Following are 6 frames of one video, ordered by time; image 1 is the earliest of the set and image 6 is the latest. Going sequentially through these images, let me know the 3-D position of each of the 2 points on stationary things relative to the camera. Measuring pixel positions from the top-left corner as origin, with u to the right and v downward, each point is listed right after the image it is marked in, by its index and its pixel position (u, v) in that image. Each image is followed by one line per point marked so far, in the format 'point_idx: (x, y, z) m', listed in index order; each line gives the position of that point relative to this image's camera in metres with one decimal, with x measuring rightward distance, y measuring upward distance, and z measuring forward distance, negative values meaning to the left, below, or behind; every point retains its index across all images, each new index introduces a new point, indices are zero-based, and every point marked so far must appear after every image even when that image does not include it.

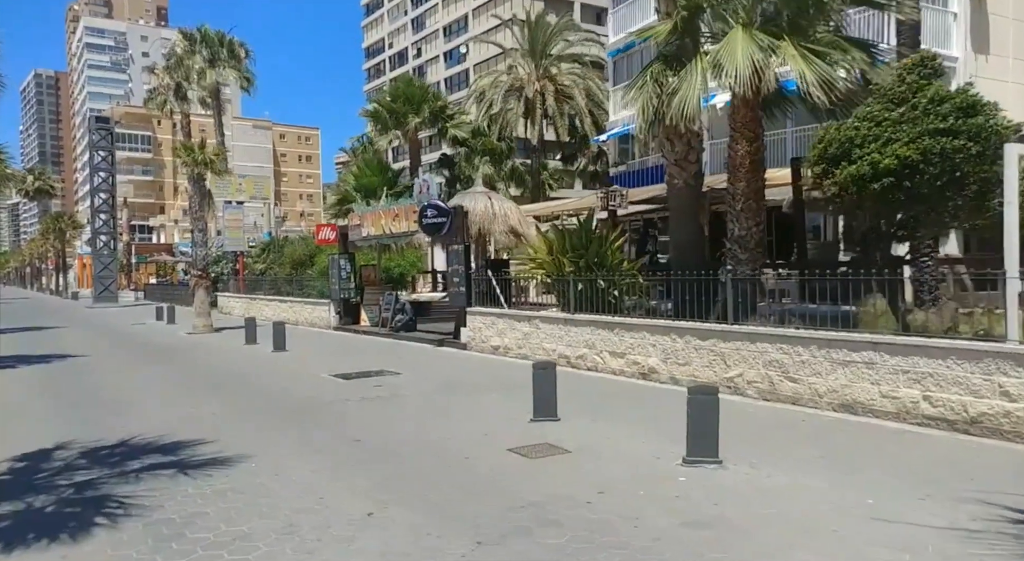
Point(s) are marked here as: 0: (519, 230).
0: (+0.2, +1.1, +17.1) m
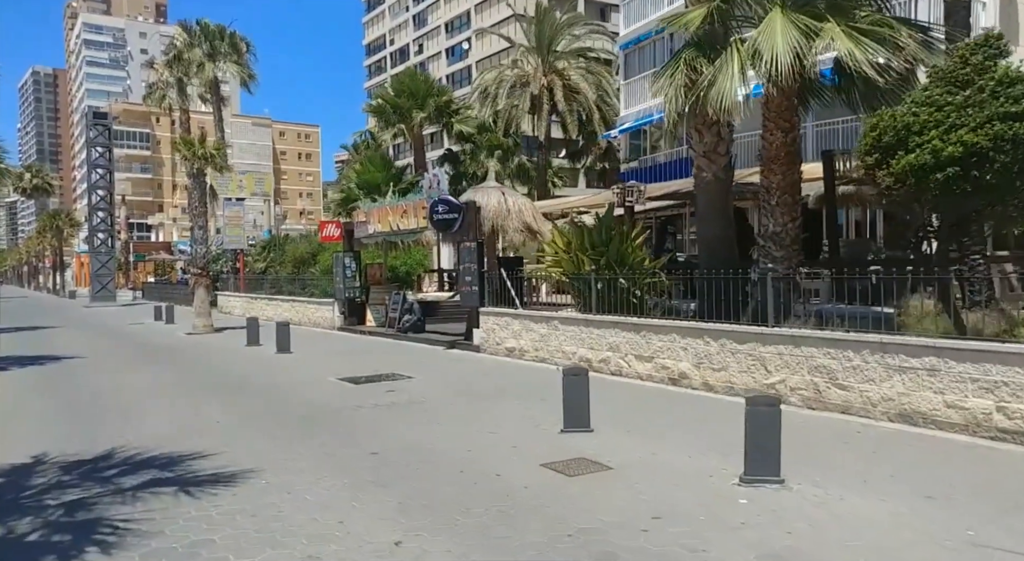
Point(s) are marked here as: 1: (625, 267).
0: (+0.4, +1.1, +16.4) m
1: (+2.0, +0.2, +14.0) m
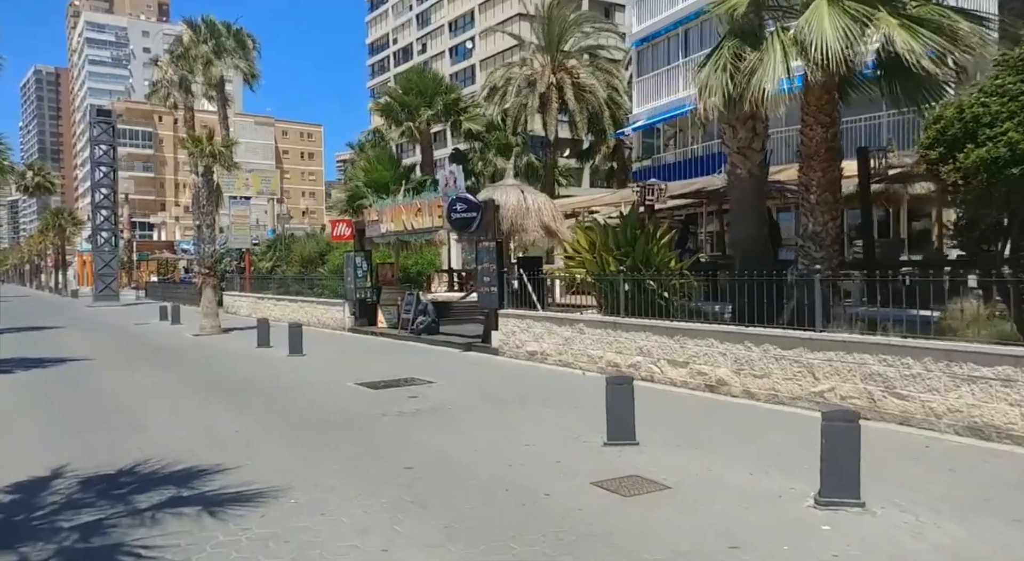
0: (+0.8, +1.1, +15.9) m
1: (+2.3, +0.2, +13.5) m
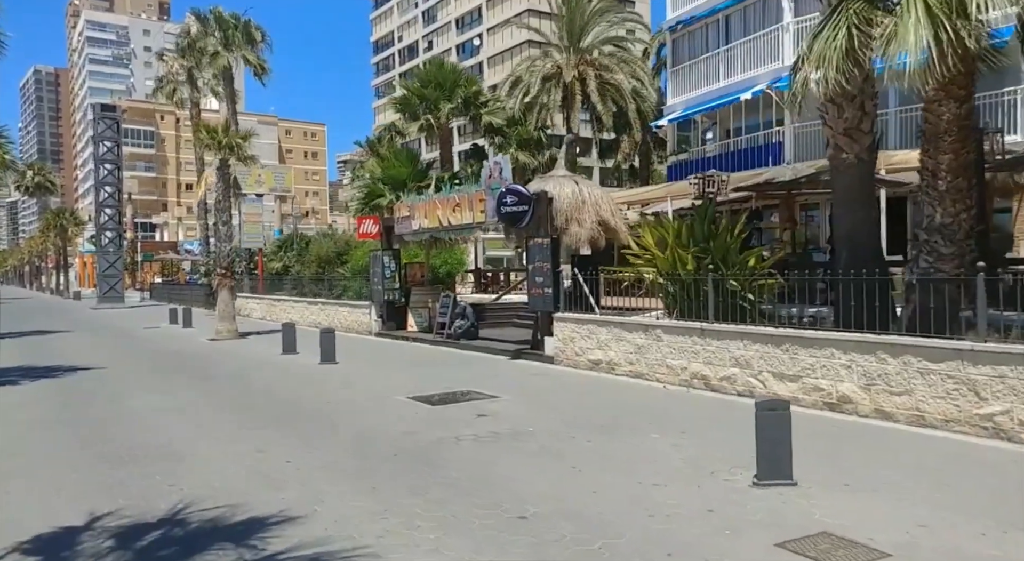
0: (+1.8, +1.1, +14.5) m
1: (+3.3, +0.2, +12.1) m
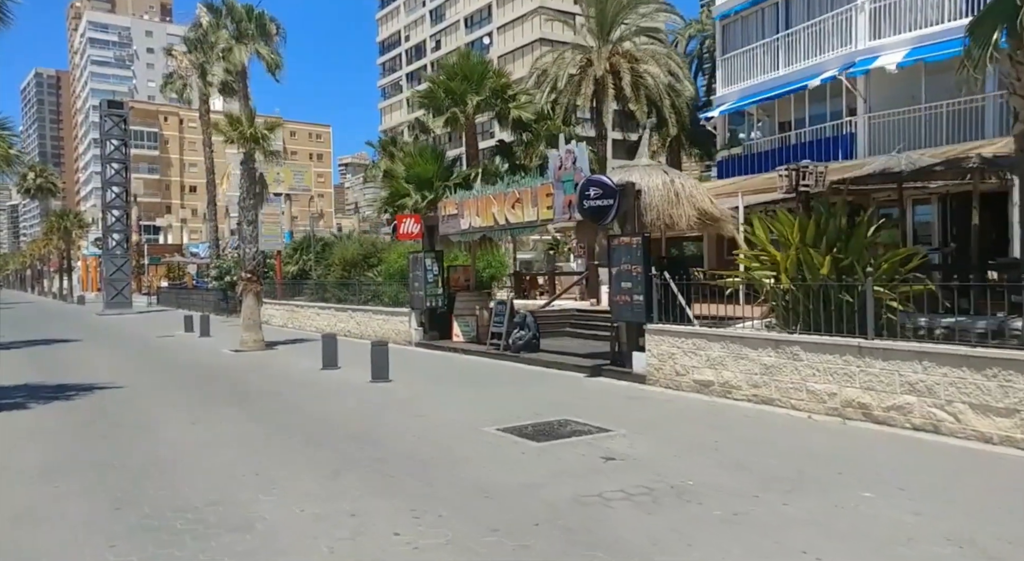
0: (+3.0, +1.0, +12.6) m
1: (+4.5, +0.1, +10.2) m
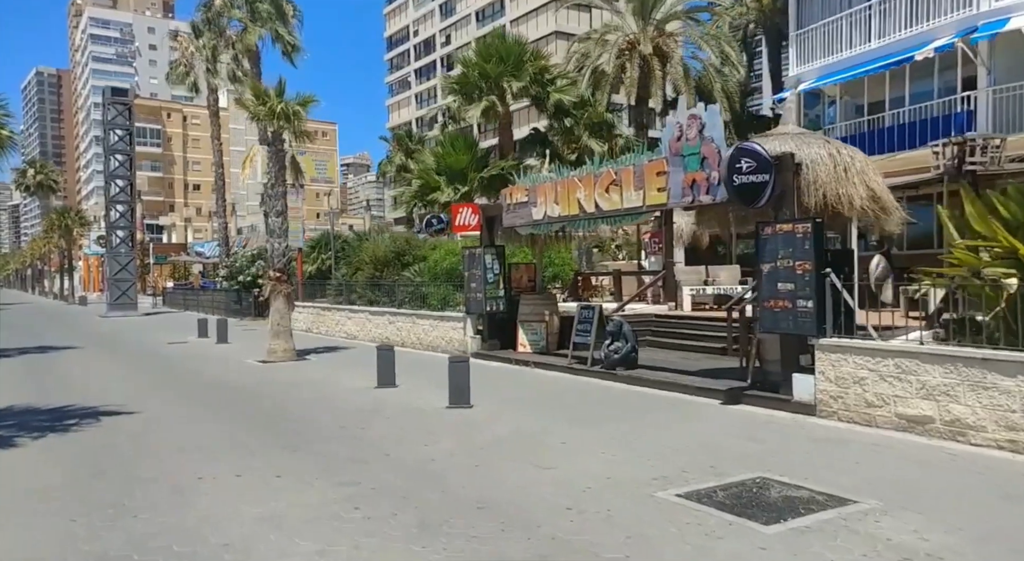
0: (+4.5, +1.0, +9.8) m
1: (+6.0, +0.1, +7.4) m
